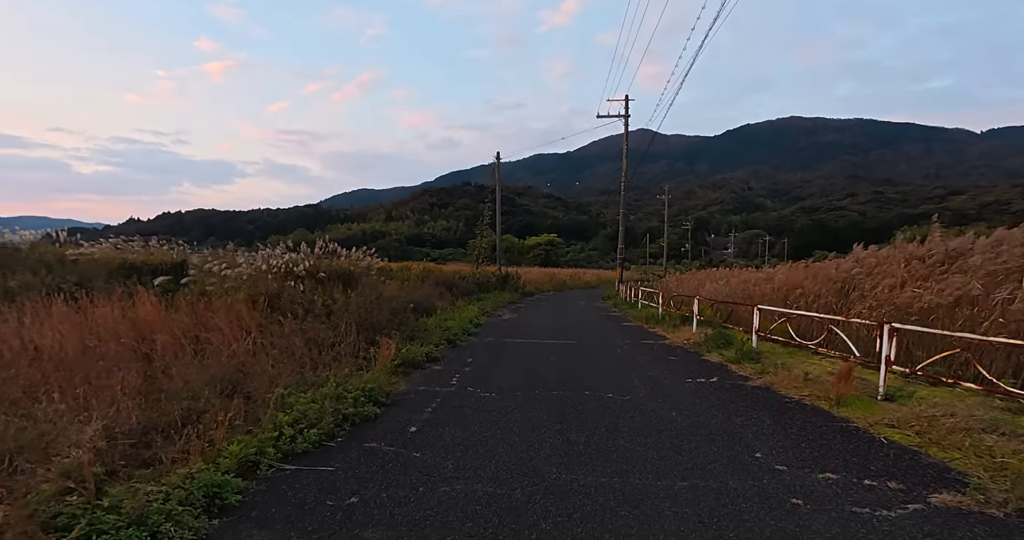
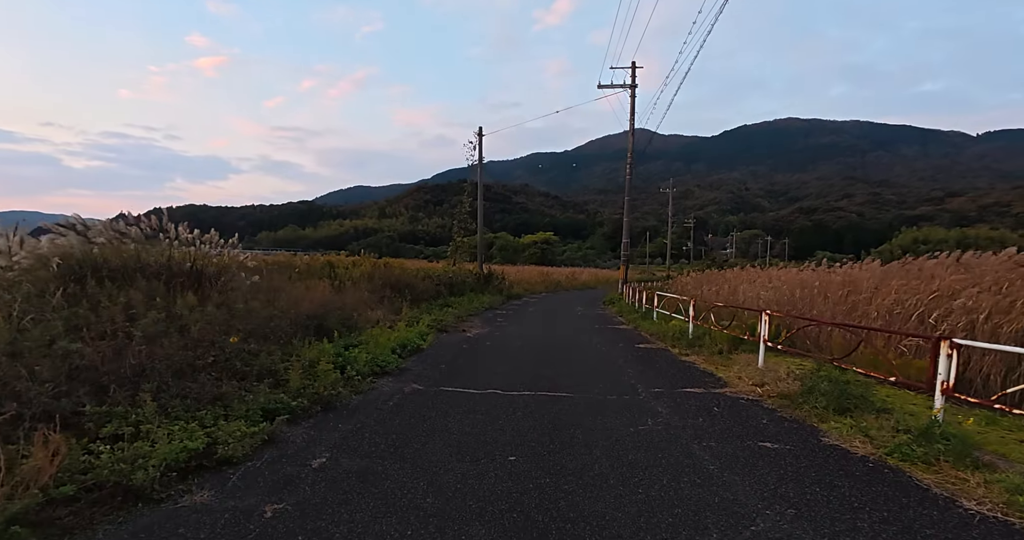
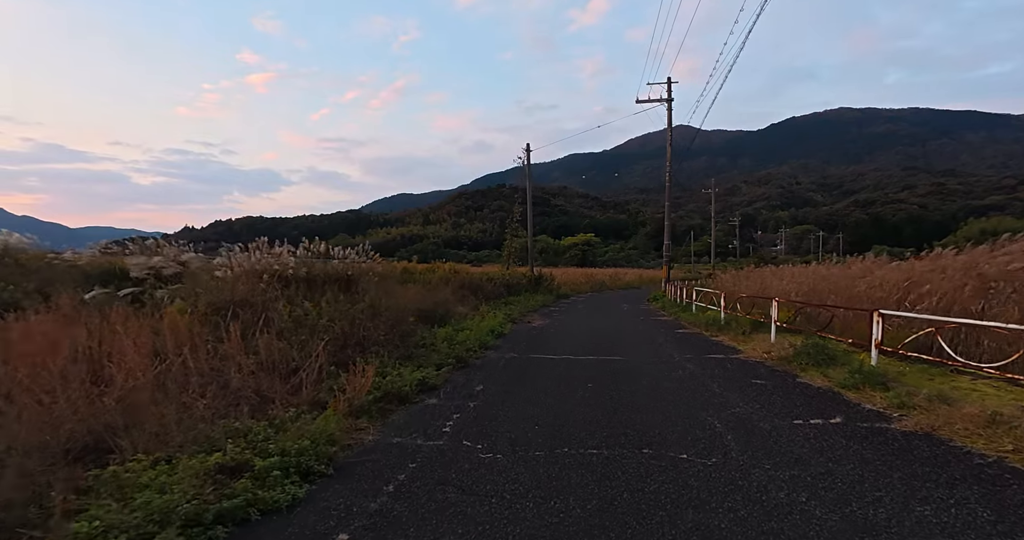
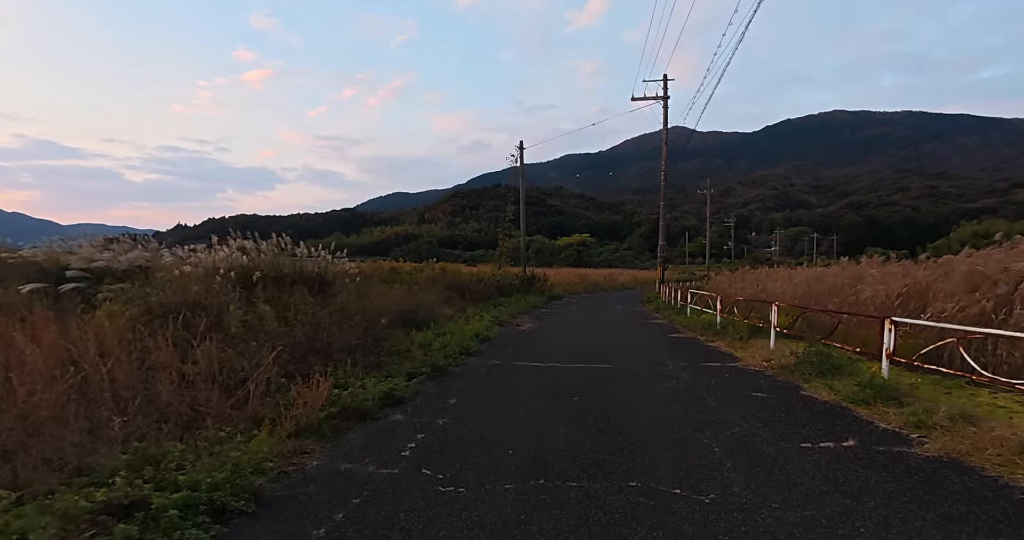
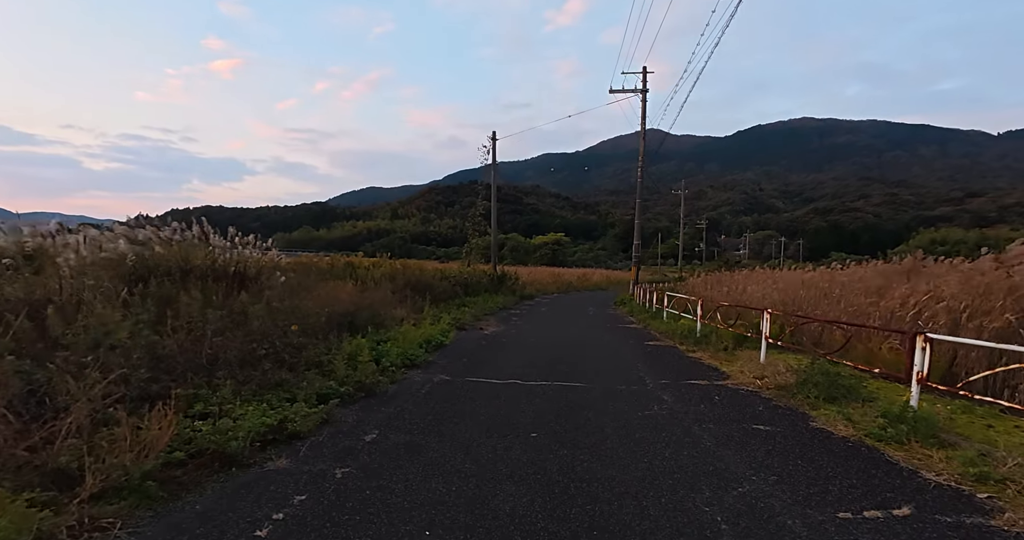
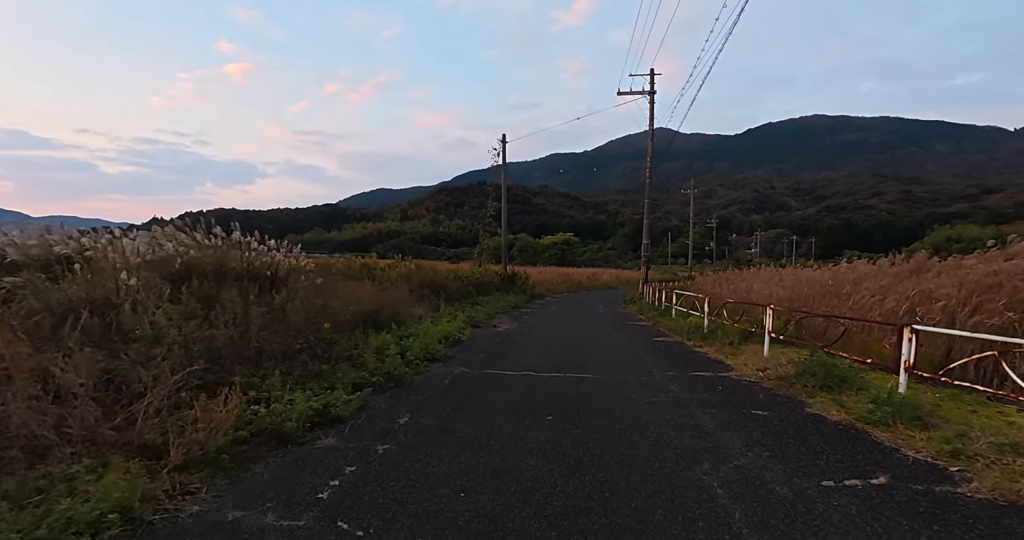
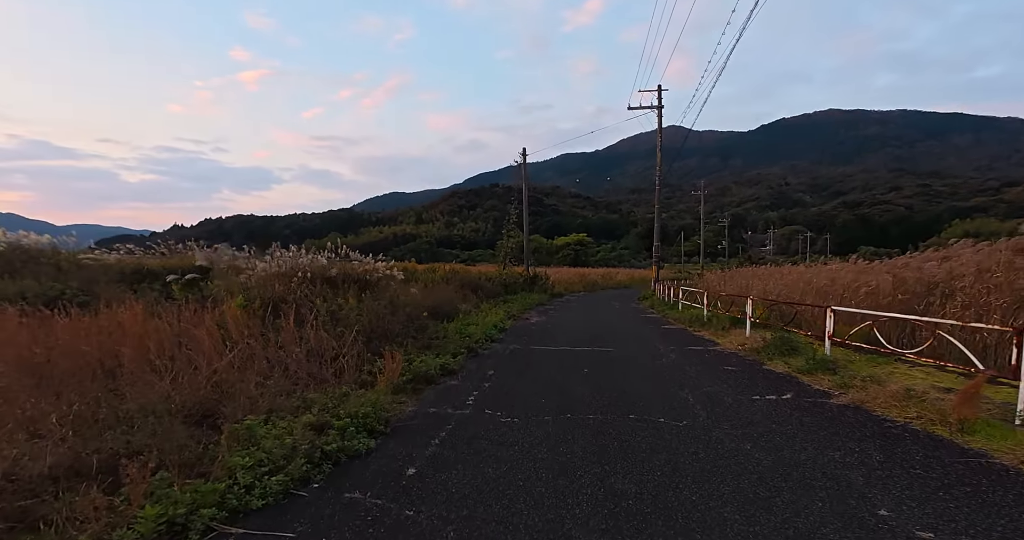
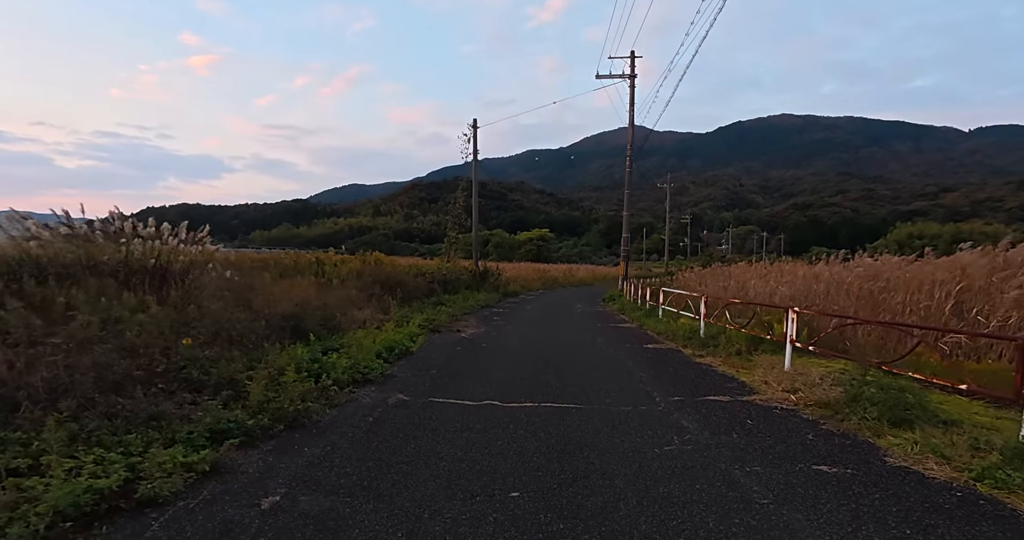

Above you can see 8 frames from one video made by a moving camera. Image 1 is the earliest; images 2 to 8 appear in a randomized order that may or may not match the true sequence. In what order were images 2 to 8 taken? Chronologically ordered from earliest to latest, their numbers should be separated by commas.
7, 3, 4, 6, 5, 2, 8
